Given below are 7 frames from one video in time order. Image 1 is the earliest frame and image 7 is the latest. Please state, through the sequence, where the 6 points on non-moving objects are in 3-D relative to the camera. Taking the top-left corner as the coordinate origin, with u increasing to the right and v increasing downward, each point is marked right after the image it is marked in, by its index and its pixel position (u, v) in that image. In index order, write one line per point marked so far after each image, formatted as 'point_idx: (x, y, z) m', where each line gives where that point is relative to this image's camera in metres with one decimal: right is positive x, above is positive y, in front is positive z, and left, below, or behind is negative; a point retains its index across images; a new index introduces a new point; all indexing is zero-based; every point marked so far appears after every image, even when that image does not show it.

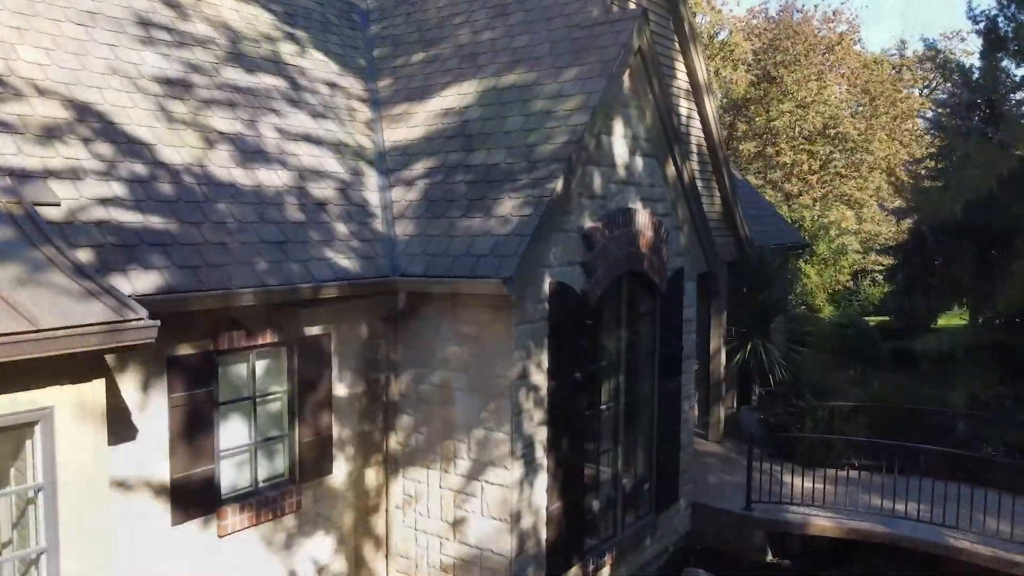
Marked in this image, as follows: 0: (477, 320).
0: (-0.1, -0.1, +5.4) m
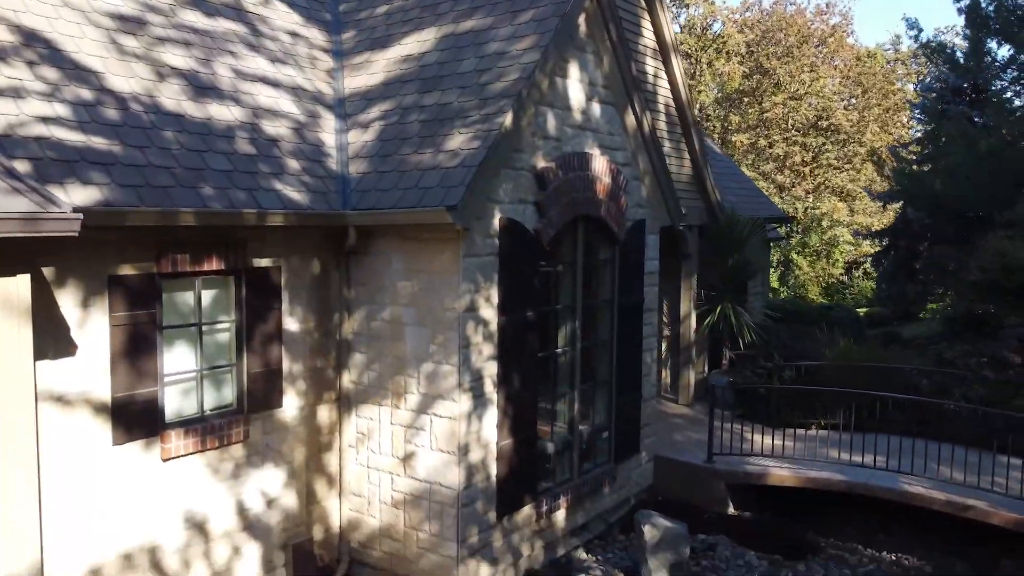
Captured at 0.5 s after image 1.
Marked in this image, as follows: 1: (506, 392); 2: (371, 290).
0: (-0.4, +0.1, +5.5) m
1: (0.0, -0.4, +5.7) m
2: (-0.6, 0.0, +5.8) m
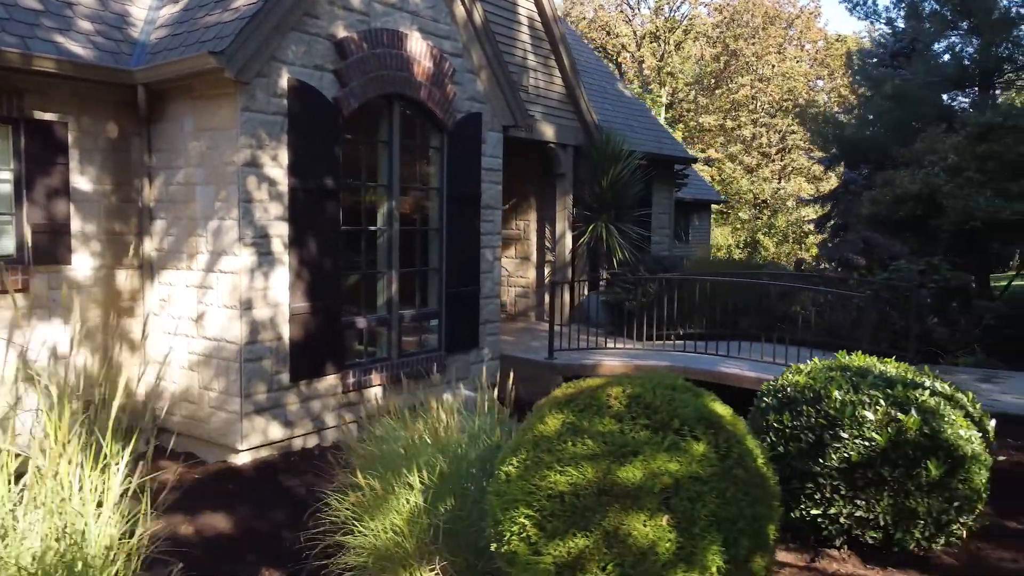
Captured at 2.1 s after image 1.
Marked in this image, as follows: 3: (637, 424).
0: (-1.2, +0.7, +5.5) m
1: (-0.9, +0.1, +5.8) m
2: (-1.5, +0.6, +5.8) m
3: (+0.2, -0.2, +2.4) m
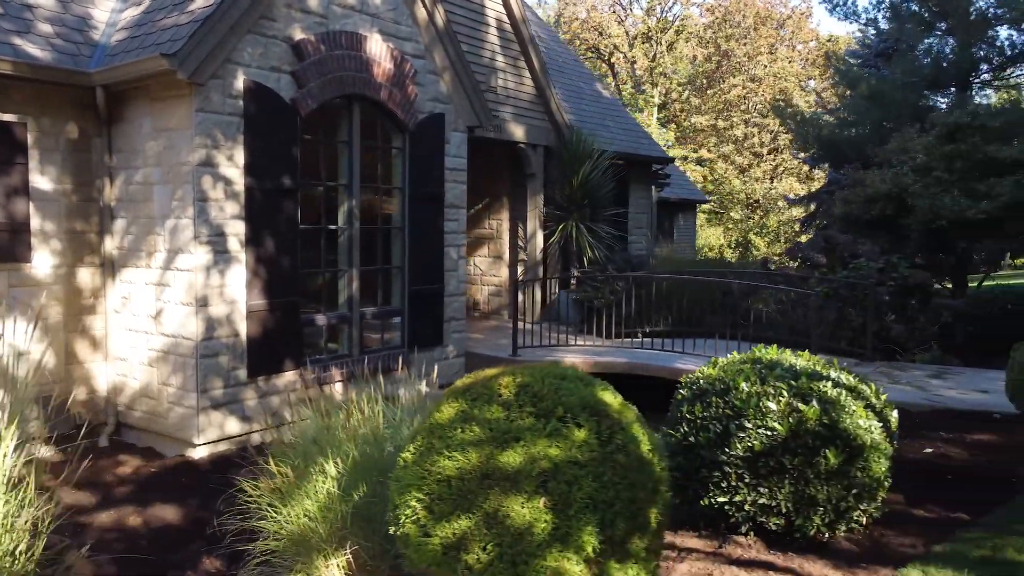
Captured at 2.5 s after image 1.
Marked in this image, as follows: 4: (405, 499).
0: (-1.5, +0.8, +5.6) m
1: (-1.1, +0.2, +5.9) m
2: (-1.7, +0.6, +5.9) m
3: (0.0, -0.2, +2.5) m
4: (-0.2, -0.4, +2.5) m
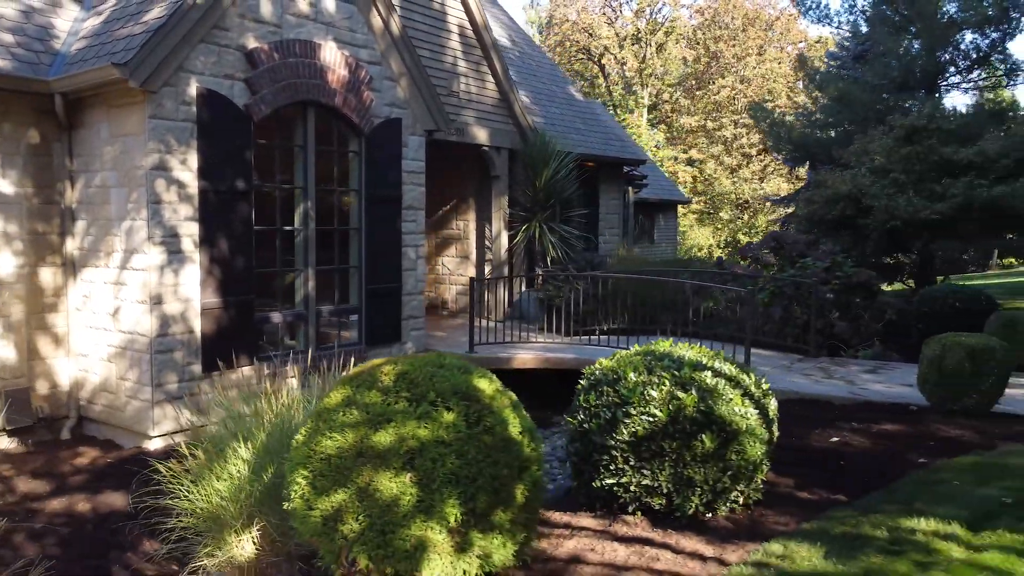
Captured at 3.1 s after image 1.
0: (-1.7, +0.8, +5.9) m
1: (-1.4, +0.2, +6.2) m
2: (-2.0, +0.6, +6.2) m
3: (-0.2, -0.2, +2.8) m
4: (-0.5, -0.4, +2.8) m
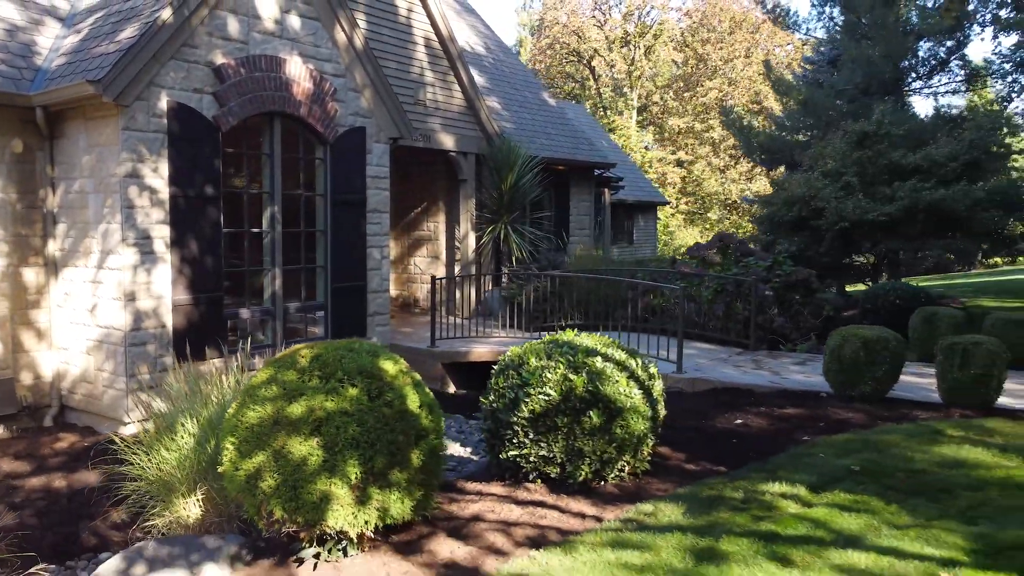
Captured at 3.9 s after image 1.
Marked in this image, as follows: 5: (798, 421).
0: (-2.0, +0.8, +6.4) m
1: (-1.7, +0.2, +6.7) m
2: (-2.2, +0.6, +6.7) m
3: (-0.5, -0.2, +3.3) m
4: (-0.7, -0.4, +3.3) m
5: (+1.1, -0.5, +5.2) m
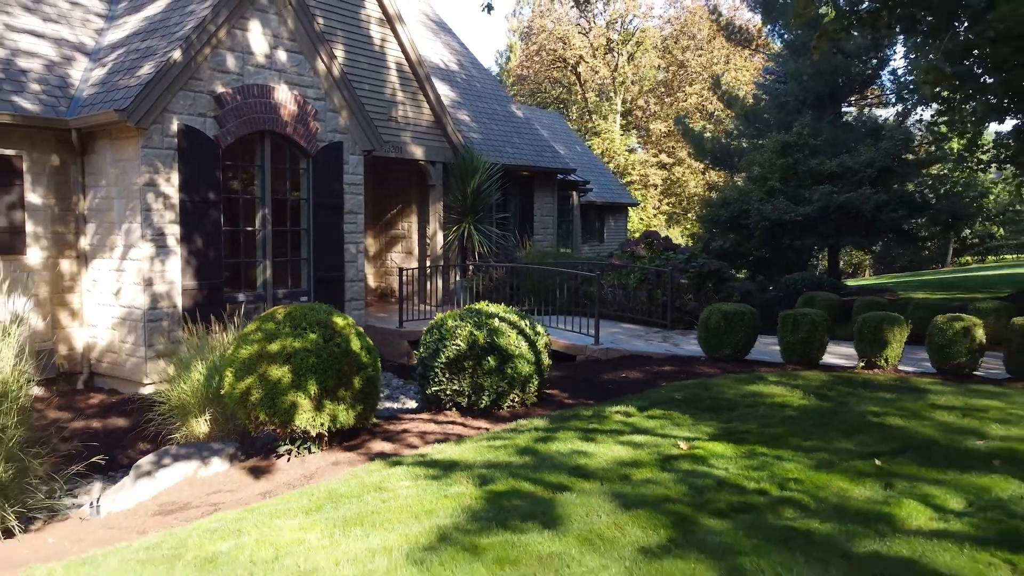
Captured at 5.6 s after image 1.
0: (-2.3, +0.8, +7.9) m
1: (-2.0, +0.2, +8.2) m
2: (-2.6, +0.7, +8.2) m
3: (-0.8, -0.1, +4.8) m
4: (-1.0, -0.3, +4.8) m
5: (+0.8, -0.4, +6.7) m
